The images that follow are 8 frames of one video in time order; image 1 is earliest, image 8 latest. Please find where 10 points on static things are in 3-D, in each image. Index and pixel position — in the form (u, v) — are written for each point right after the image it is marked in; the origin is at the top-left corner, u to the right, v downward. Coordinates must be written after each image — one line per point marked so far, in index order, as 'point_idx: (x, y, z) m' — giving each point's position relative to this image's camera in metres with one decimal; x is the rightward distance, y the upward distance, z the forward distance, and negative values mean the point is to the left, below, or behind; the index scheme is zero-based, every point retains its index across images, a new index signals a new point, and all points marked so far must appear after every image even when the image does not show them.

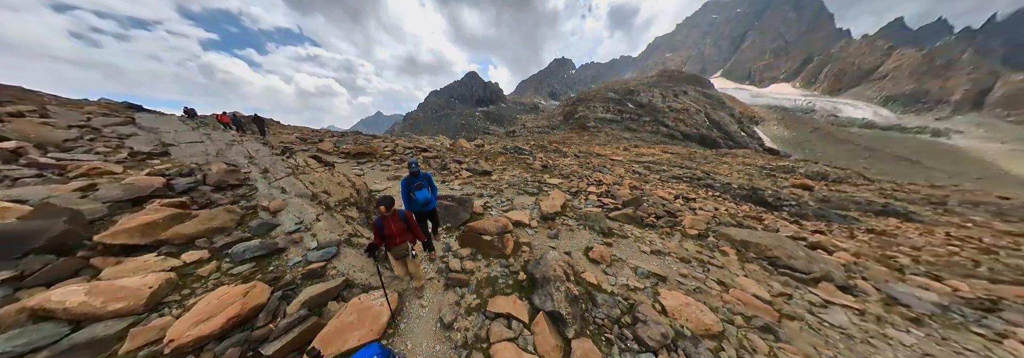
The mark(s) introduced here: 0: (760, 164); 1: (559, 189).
0: (+21.7, +1.5, +17.2) m
1: (+2.4, -0.5, +10.3) m
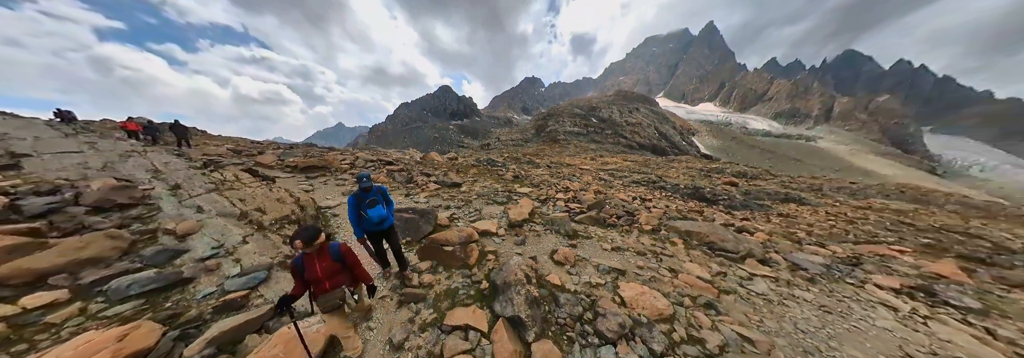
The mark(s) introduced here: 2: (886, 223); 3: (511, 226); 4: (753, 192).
0: (+19.0, +1.3, +19.8) m
1: (+0.8, -0.9, +10.4) m
2: (+19.2, -2.1, +10.6) m
3: (0.0, -1.7, +7.0) m
4: (+16.5, -1.0, +13.6) m
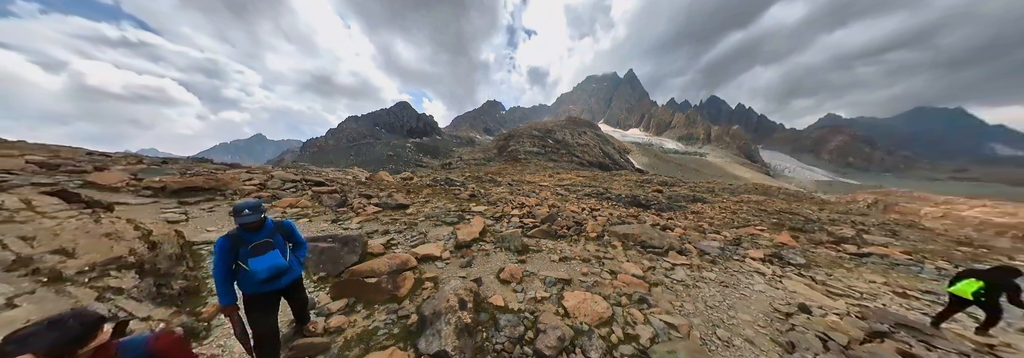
0: (+14.6, 0.0, +22.6) m
1: (-1.5, -1.8, +10.0) m
2: (+16.6, -2.3, +13.3) m
3: (-1.7, -2.2, +6.5) m
4: (+13.4, -1.6, +15.9) m
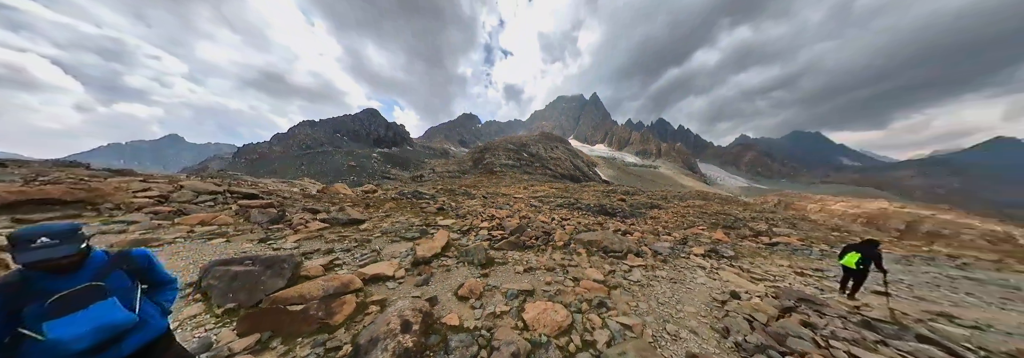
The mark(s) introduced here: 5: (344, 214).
0: (+11.5, -1.4, +24.0) m
1: (-3.0, -2.4, +9.4) m
2: (+14.6, -3.0, +14.8) m
3: (-2.8, -2.5, +5.9) m
4: (+11.1, -2.5, +17.0) m
5: (-7.8, -1.6, +9.3) m
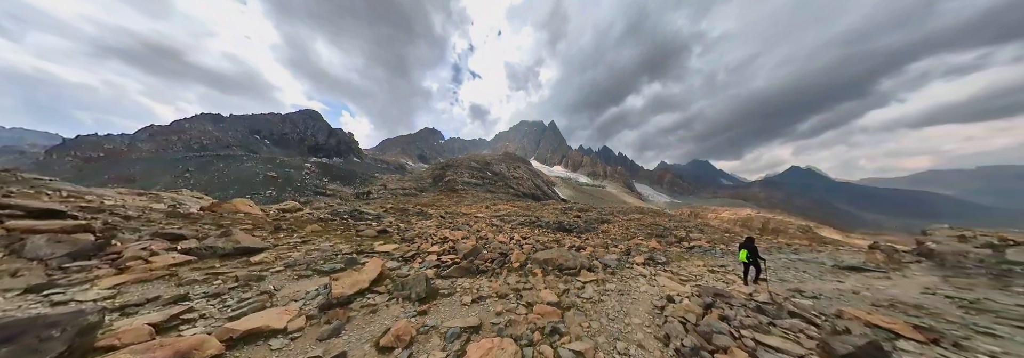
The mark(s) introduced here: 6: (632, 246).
0: (+6.5, -3.8, +25.0) m
1: (-5.0, -3.1, +7.9) m
2: (+11.3, -4.5, +16.5) m
3: (-4.1, -2.8, +4.4) m
4: (+7.4, -4.2, +18.0) m
5: (-9.6, -2.2, +6.9) m
6: (+8.2, -4.6, +13.7) m
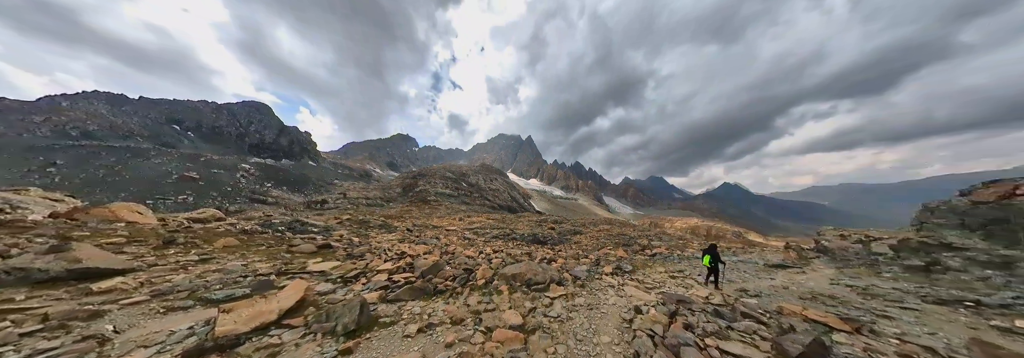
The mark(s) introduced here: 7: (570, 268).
0: (+2.7, -5.3, +24.8) m
1: (-6.2, -3.2, +6.4) m
2: (+8.6, -5.5, +17.0) m
3: (-4.9, -2.8, +3.1) m
4: (+4.6, -5.3, +18.0) m
5: (-10.7, -2.2, +4.8) m
6: (+6.0, -5.4, +13.8) m
7: (+3.3, -5.1, +11.5) m
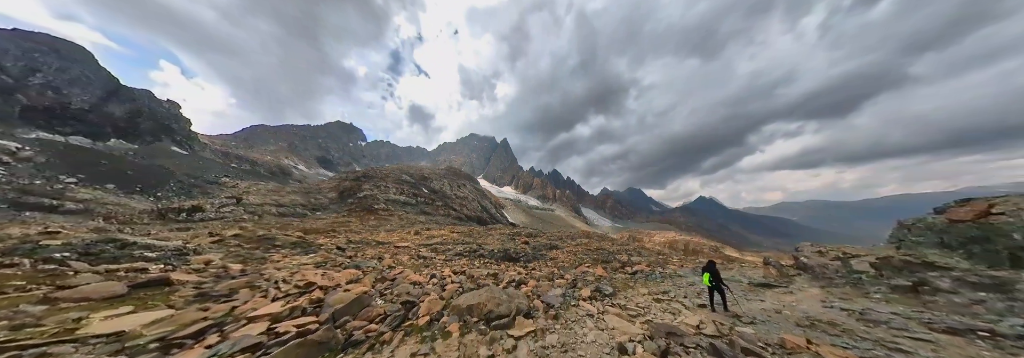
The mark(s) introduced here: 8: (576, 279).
0: (-1.0, -6.2, +22.6) m
1: (-6.7, -3.0, +3.1) m
2: (+6.1, -6.4, +15.9) m
3: (-4.8, -2.5, +0.1) m
4: (+2.0, -6.0, +16.2) m
5: (-10.8, -1.8, +0.8) m
6: (+4.0, -6.0, +12.3) m
7: (+1.7, -5.5, +9.6) m
8: (+3.8, -6.0, +11.8) m
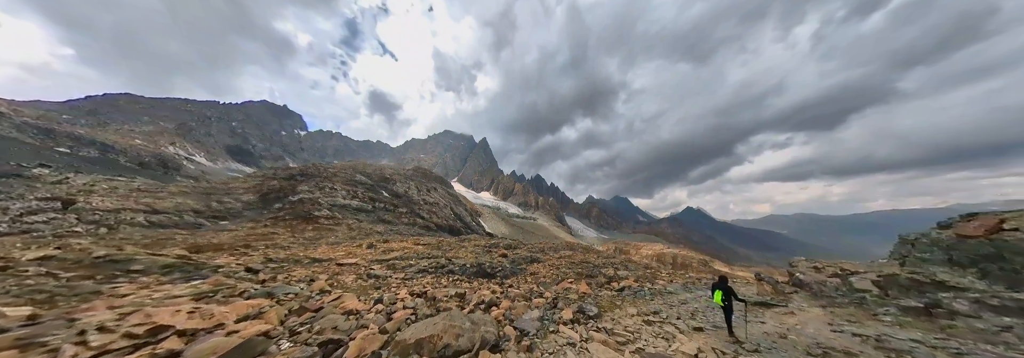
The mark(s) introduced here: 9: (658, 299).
0: (-3.4, -6.7, +20.5) m
1: (-6.8, -2.8, +0.6) m
2: (+4.4, -6.9, +14.6) m
3: (-4.5, -2.2, -2.2) m
4: (+0.3, -6.4, +14.5) m
5: (-10.5, -1.3, -2.1) m
6: (+2.8, -6.3, +10.8) m
7: (+0.8, -5.7, +7.9) m
8: (+2.6, -6.3, +10.3) m
9: (+8.4, -6.9, +11.4) m
